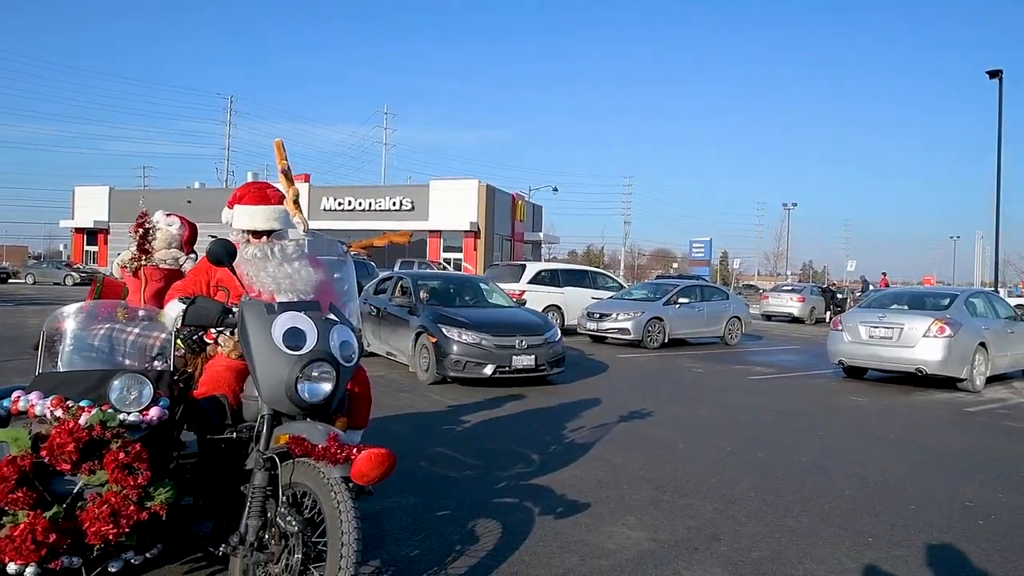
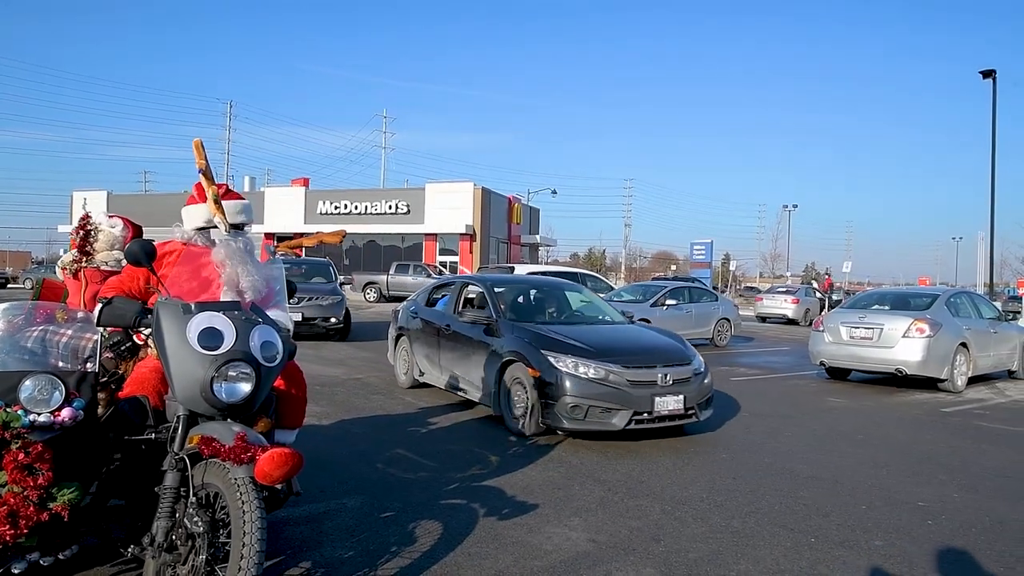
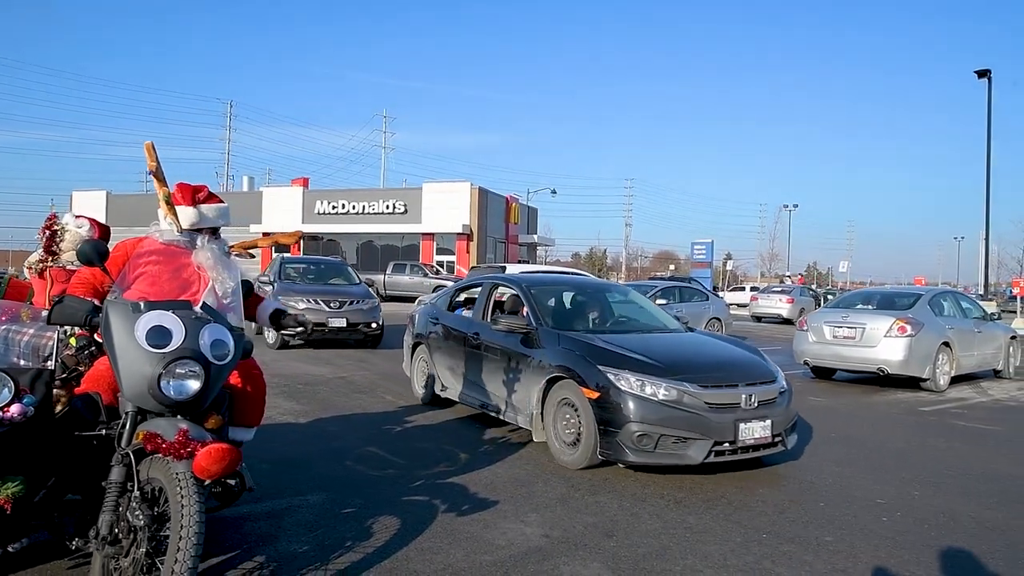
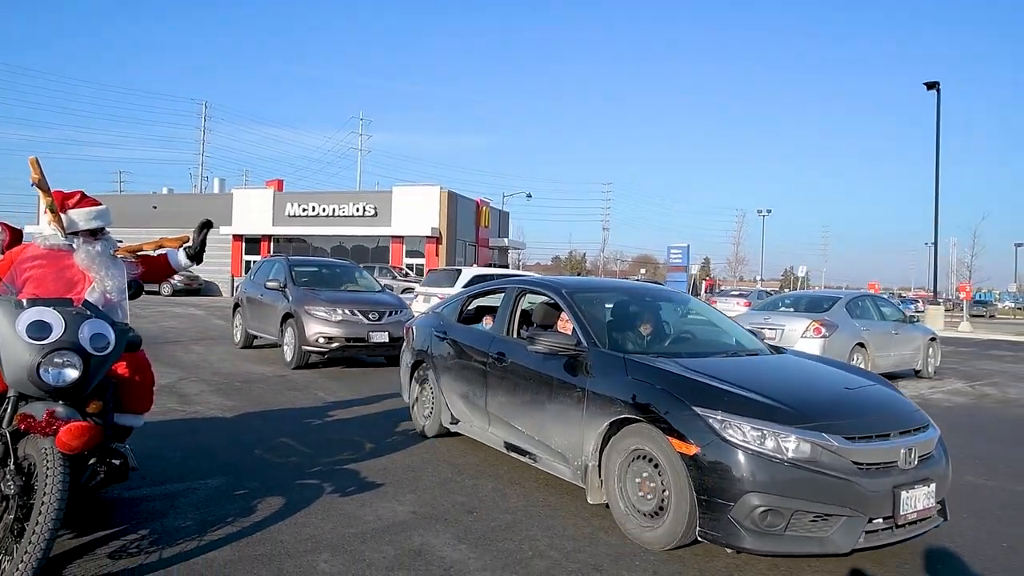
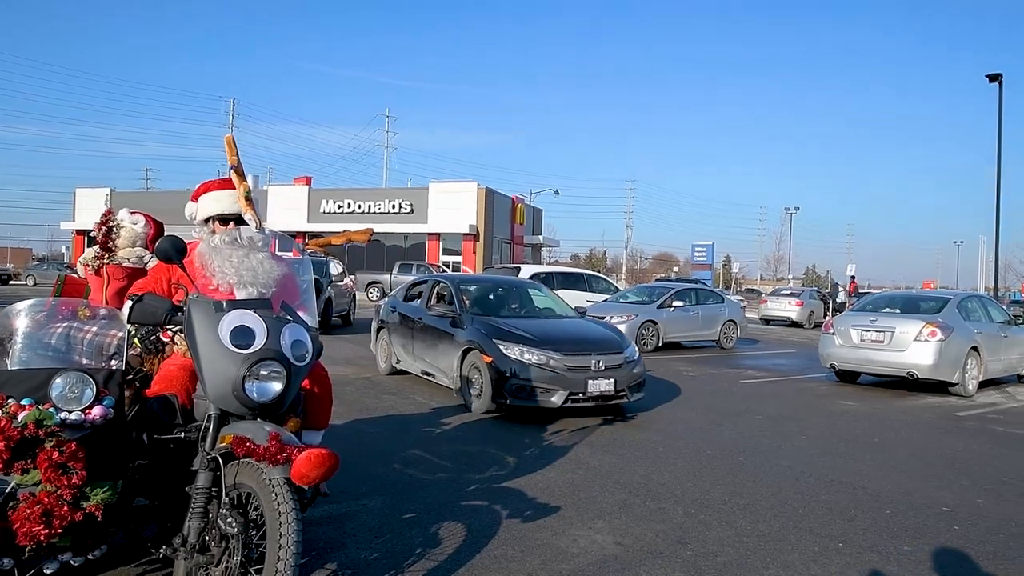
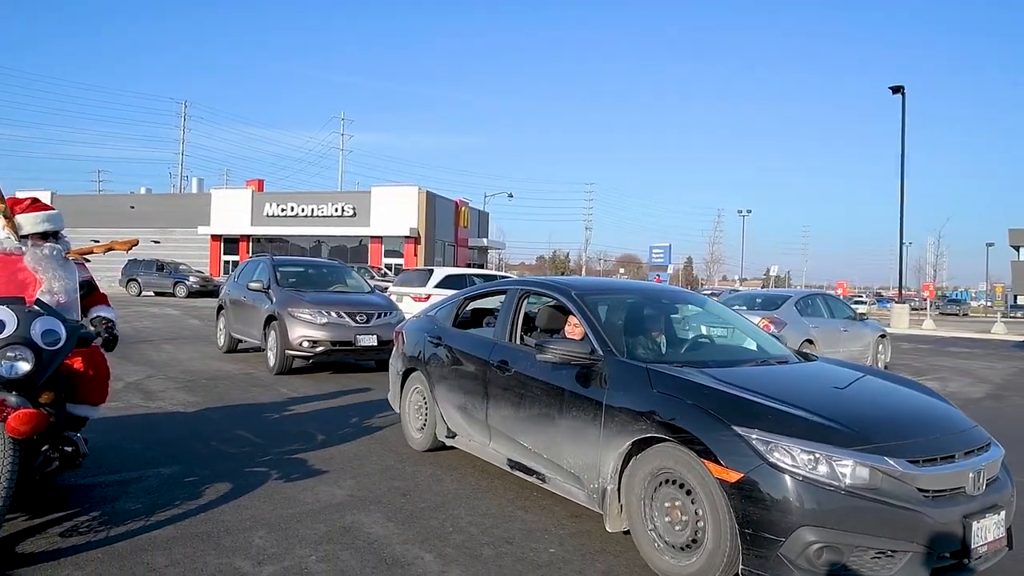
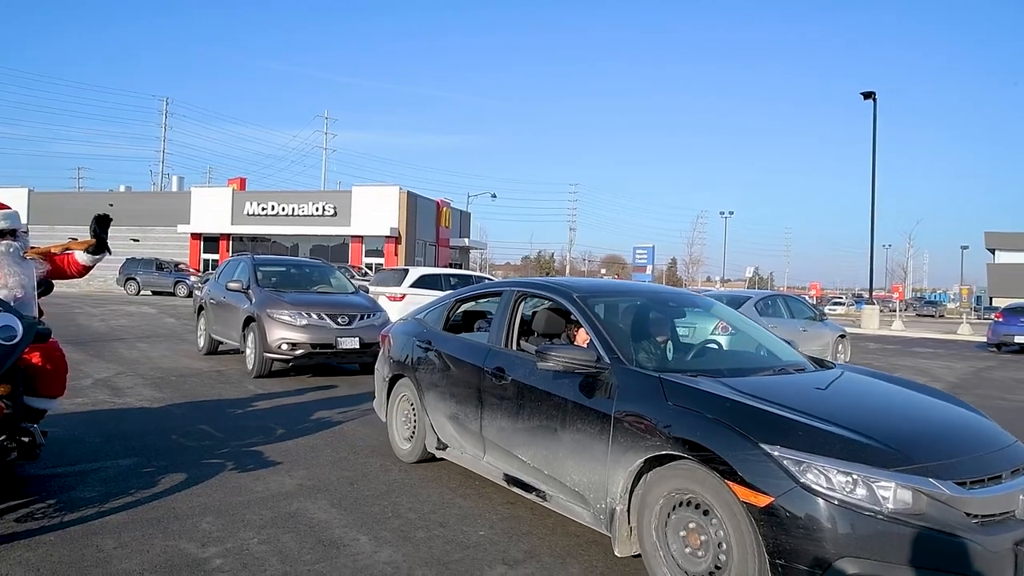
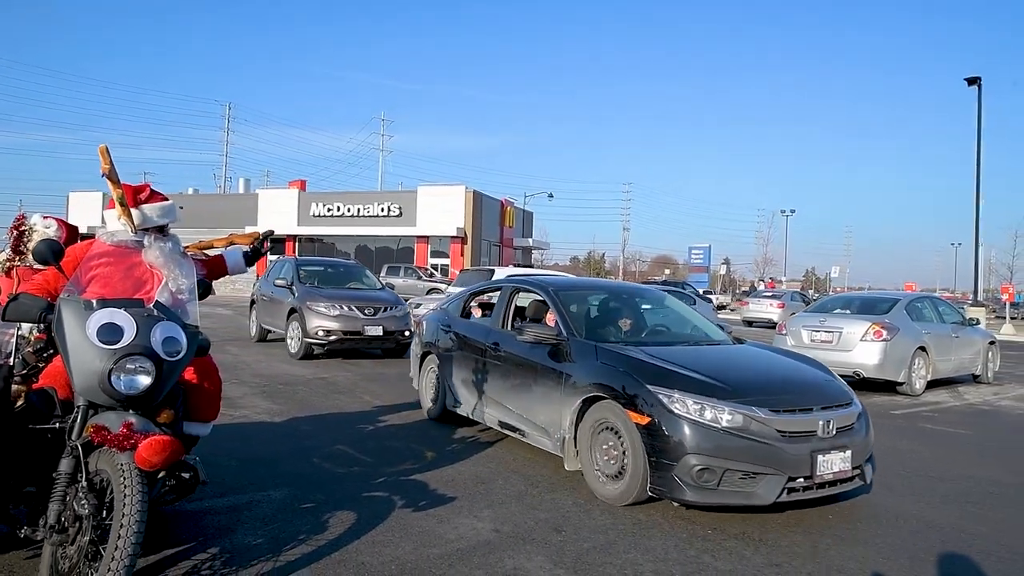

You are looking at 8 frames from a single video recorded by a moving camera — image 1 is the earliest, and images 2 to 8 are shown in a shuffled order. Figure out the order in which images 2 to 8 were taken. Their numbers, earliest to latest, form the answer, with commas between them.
5, 2, 3, 8, 4, 6, 7
